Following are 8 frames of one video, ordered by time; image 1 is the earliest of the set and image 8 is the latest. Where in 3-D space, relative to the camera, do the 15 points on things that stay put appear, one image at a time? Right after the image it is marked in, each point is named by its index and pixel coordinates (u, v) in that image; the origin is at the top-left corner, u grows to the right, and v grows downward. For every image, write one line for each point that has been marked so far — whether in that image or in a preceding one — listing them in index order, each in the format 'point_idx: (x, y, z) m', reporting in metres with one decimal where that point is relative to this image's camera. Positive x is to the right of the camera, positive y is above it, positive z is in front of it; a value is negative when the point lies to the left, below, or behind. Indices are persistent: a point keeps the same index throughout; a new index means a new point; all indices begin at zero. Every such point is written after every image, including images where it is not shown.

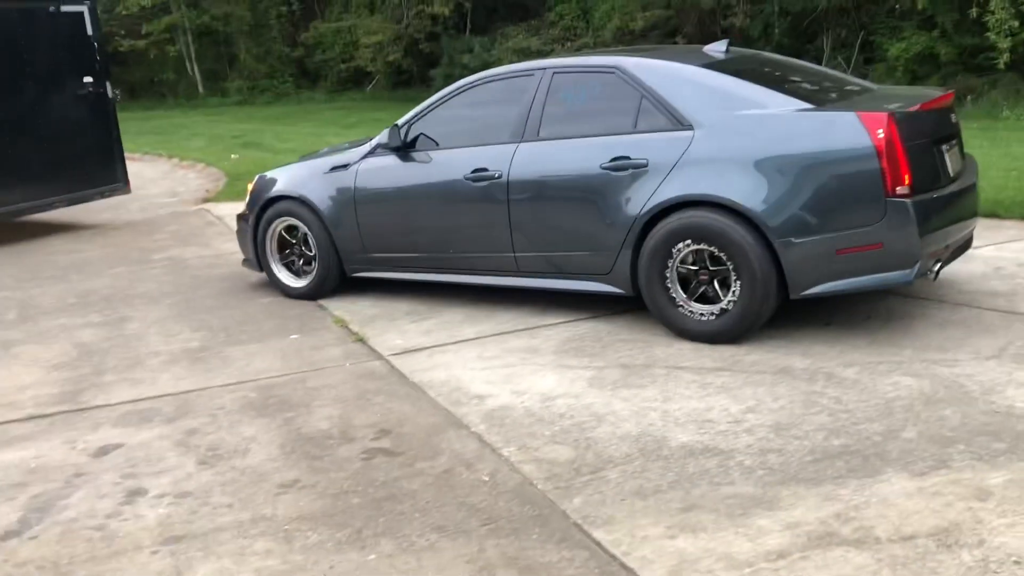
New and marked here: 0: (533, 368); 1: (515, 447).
0: (+0.1, -0.4, +5.1) m
1: (0.0, -0.7, +4.1) m
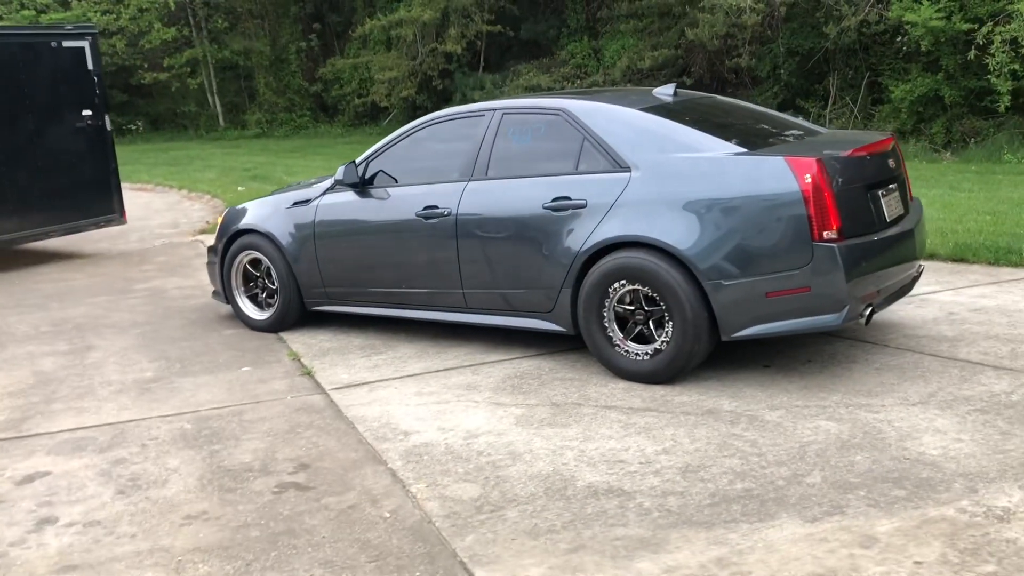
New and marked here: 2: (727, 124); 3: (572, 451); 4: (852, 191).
0: (-0.3, -0.6, +5.1) m
1: (-0.4, -0.9, +4.1) m
2: (+1.2, +1.0, +5.7) m
3: (+0.3, -0.8, +4.4) m
4: (+1.8, +0.5, +4.9) m
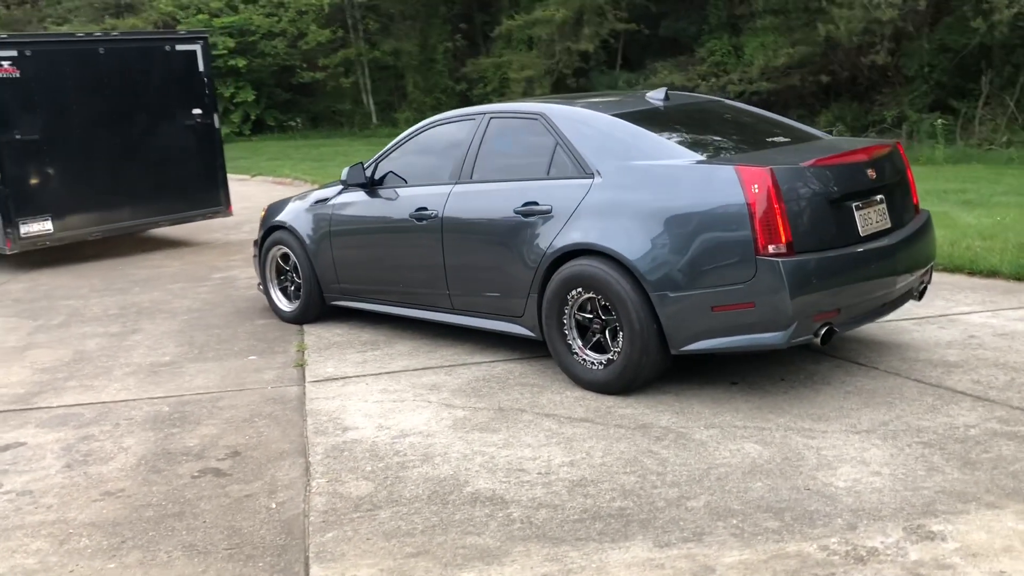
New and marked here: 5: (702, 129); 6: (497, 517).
0: (-0.5, -0.7, +5.2) m
1: (-0.8, -0.9, +4.2) m
2: (+1.1, +0.9, +5.5) m
3: (-0.1, -0.8, +4.4) m
4: (+1.5, +0.4, +4.6) m
5: (+1.1, +0.9, +5.5) m
6: (-0.1, -0.9, +3.7) m
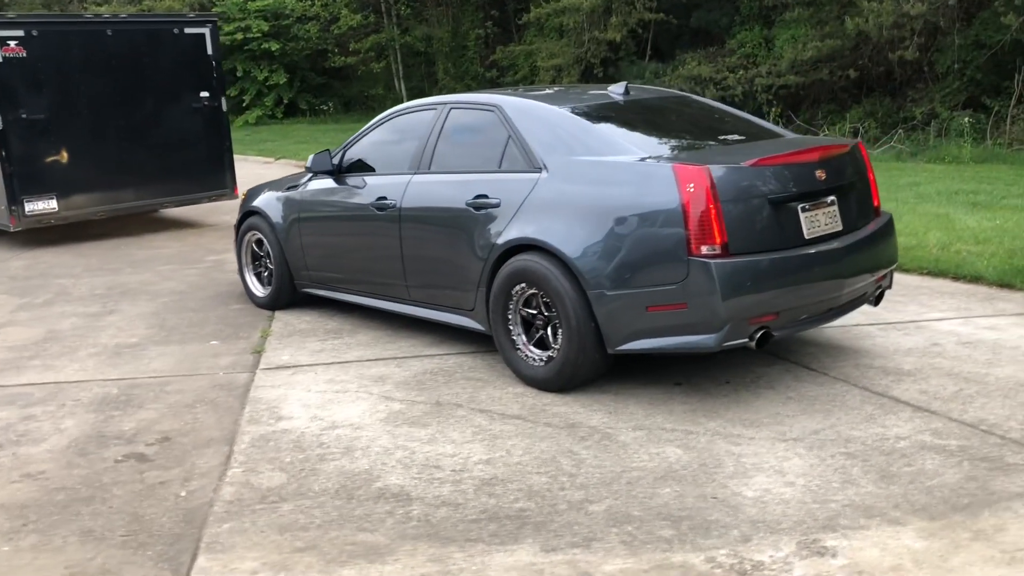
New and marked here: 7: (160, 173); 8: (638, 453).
0: (-0.9, -0.6, +5.2) m
1: (-1.2, -0.8, +4.2) m
2: (+0.8, +0.9, +5.4) m
3: (-0.5, -0.8, +4.4) m
4: (+1.1, +0.4, +4.5) m
5: (+0.8, +0.9, +5.4) m
6: (-0.5, -0.9, +3.7) m
7: (-4.8, +1.6, +12.8) m
8: (+0.6, -0.7, +4.2) m
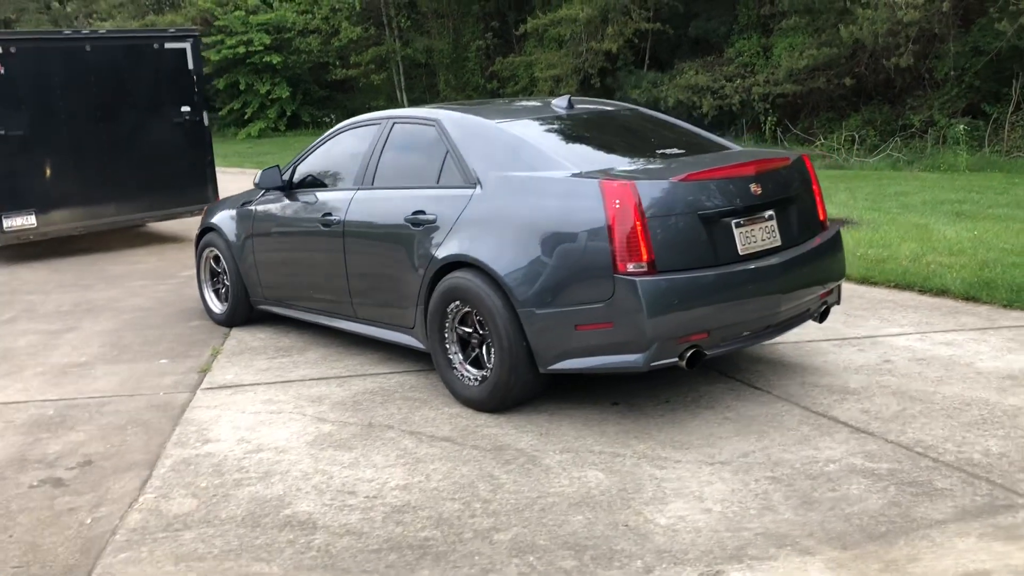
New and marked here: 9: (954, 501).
0: (-1.2, -0.7, +5.1) m
1: (-1.6, -0.9, +4.1) m
2: (+0.5, +0.8, +5.3) m
3: (-0.9, -0.9, +4.2) m
4: (+0.8, +0.3, +4.4) m
5: (+0.5, +0.8, +5.2) m
6: (-0.8, -1.0, +3.6) m
7: (-5.0, +1.4, +12.8) m
8: (+0.2, -0.8, +4.1) m
9: (+1.7, -0.8, +3.6) m
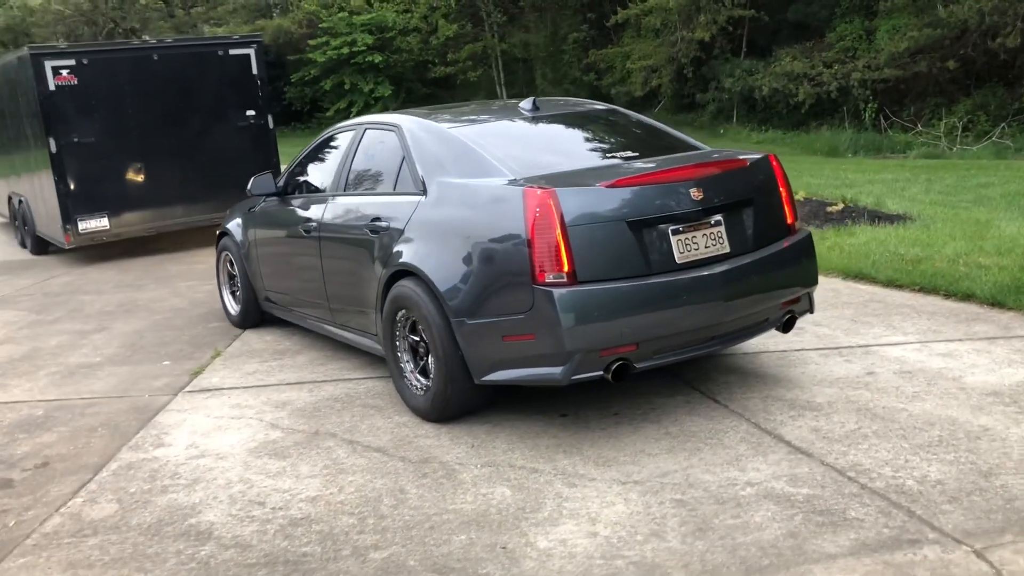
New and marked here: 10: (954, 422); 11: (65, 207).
0: (-1.5, -0.7, +5.2) m
1: (-2.0, -1.0, +4.3) m
2: (+0.2, +0.8, +5.1) m
3: (-1.2, -0.9, +4.3) m
4: (+0.4, +0.3, +4.2) m
5: (+0.2, +0.8, +5.1) m
6: (-1.3, -1.0, +3.6) m
7: (-4.3, +1.4, +13.3) m
8: (-0.2, -0.9, +4.0) m
9: (+1.2, -0.9, +3.4) m
10: (+2.0, -0.6, +4.3) m
11: (-5.8, +1.1, +12.2) m
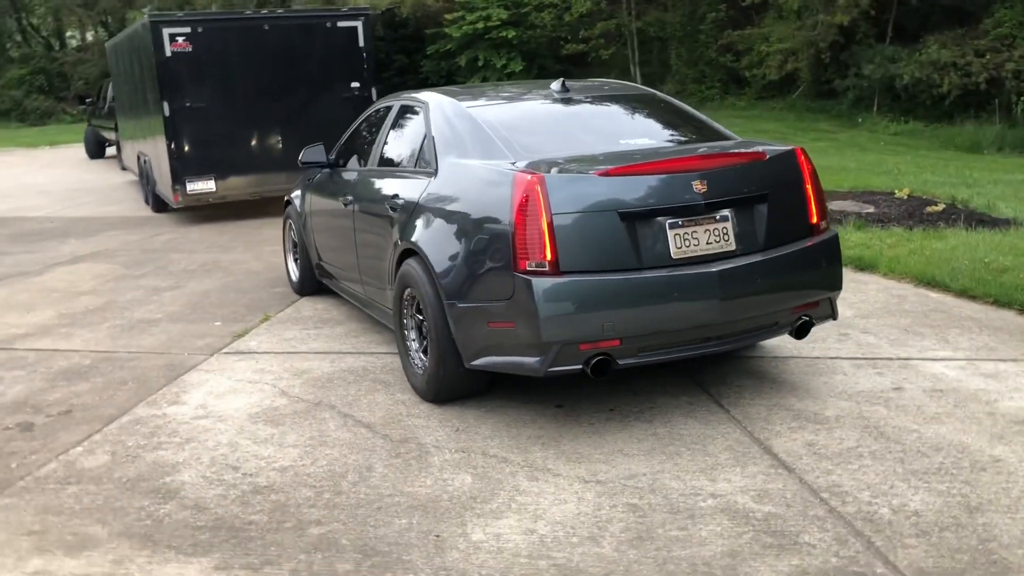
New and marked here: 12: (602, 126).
0: (-1.4, -0.6, +5.3) m
1: (-2.1, -0.8, +4.5) m
2: (+0.3, +0.9, +5.0) m
3: (-1.3, -0.8, +4.4) m
4: (+0.4, +0.3, +4.1) m
5: (+0.3, +0.9, +5.0) m
6: (-1.5, -0.9, +3.8) m
7: (-2.9, +1.9, +13.7) m
8: (-0.3, -0.8, +4.0) m
9: (+1.0, -0.9, +3.1) m
10: (+1.9, -0.7, +4.0) m
11: (-4.6, +1.6, +12.8) m
12: (+0.5, +0.9, +5.0) m
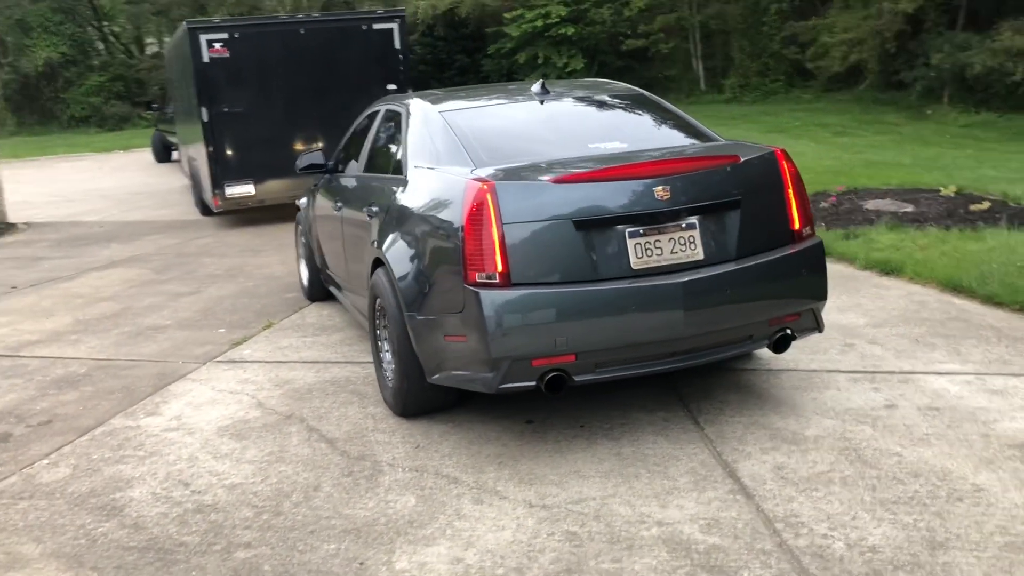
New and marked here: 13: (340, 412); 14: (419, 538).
0: (-1.5, -0.6, +5.3) m
1: (-2.2, -0.8, +4.5) m
2: (+0.2, +0.8, +4.8) m
3: (-1.5, -0.8, +4.4) m
4: (+0.1, +0.3, +3.9) m
5: (+0.2, +0.8, +4.8) m
6: (-1.7, -1.0, +3.7) m
7: (-2.4, +1.8, +13.7) m
8: (-0.6, -0.9, +3.8) m
9: (+0.7, -1.0, +2.9) m
10: (+1.7, -0.7, +3.7) m
11: (-4.1, +1.6, +13.0) m
12: (+0.4, +0.8, +4.8) m
13: (-0.9, -0.7, +4.9) m
14: (-0.3, -0.9, +3.5) m
